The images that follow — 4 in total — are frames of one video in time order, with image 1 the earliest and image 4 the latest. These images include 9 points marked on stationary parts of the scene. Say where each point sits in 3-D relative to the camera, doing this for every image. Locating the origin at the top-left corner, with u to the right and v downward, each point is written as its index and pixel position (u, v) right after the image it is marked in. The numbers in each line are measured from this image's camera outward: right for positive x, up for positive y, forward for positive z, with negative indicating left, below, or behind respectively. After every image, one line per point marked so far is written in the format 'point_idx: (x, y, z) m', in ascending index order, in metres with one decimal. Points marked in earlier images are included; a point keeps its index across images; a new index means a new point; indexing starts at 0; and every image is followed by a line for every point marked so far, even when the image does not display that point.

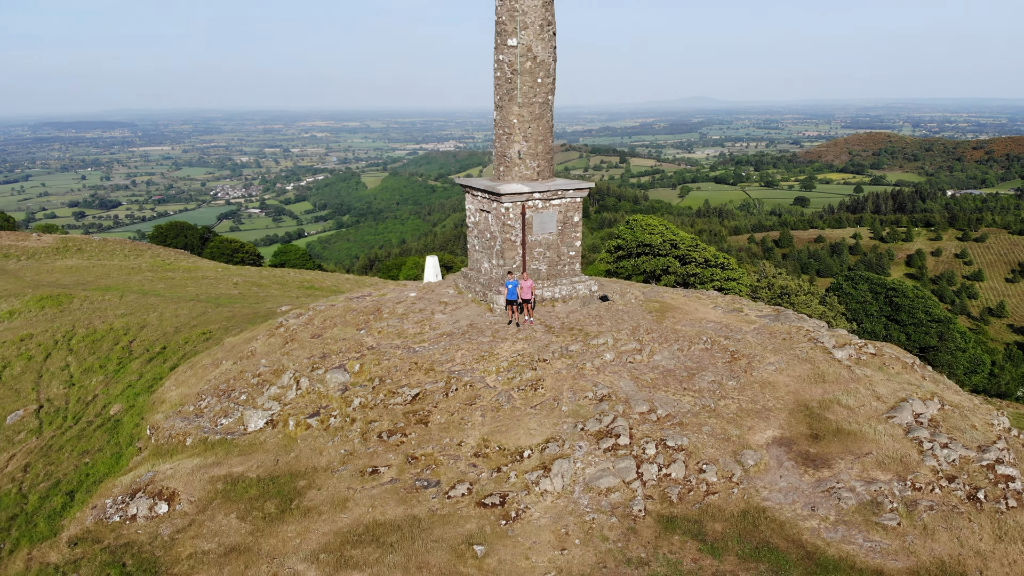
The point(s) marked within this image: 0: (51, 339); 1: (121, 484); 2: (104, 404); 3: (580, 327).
0: (-14.1, -1.6, +16.5) m
1: (-5.5, -2.7, +7.6) m
2: (-8.3, -2.4, +11.0) m
3: (+1.0, -0.6, +8.3) m
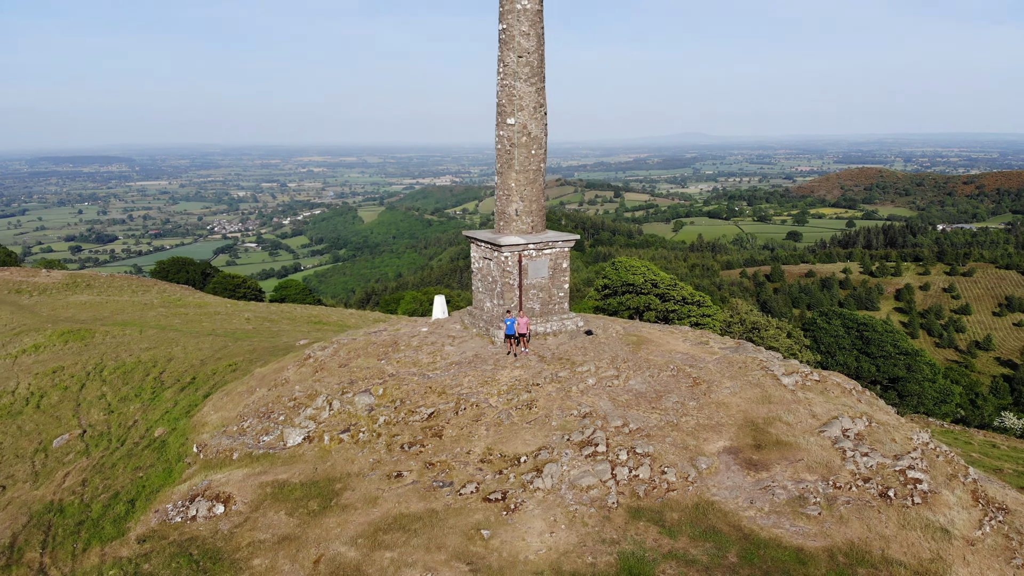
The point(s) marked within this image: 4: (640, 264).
0: (-14.2, -2.7, +17.8) m
1: (-5.5, -3.4, +8.9) m
2: (-8.4, -3.2, +12.3) m
3: (+1.0, -1.3, +9.8) m
4: (+4.7, +0.9, +19.6) m
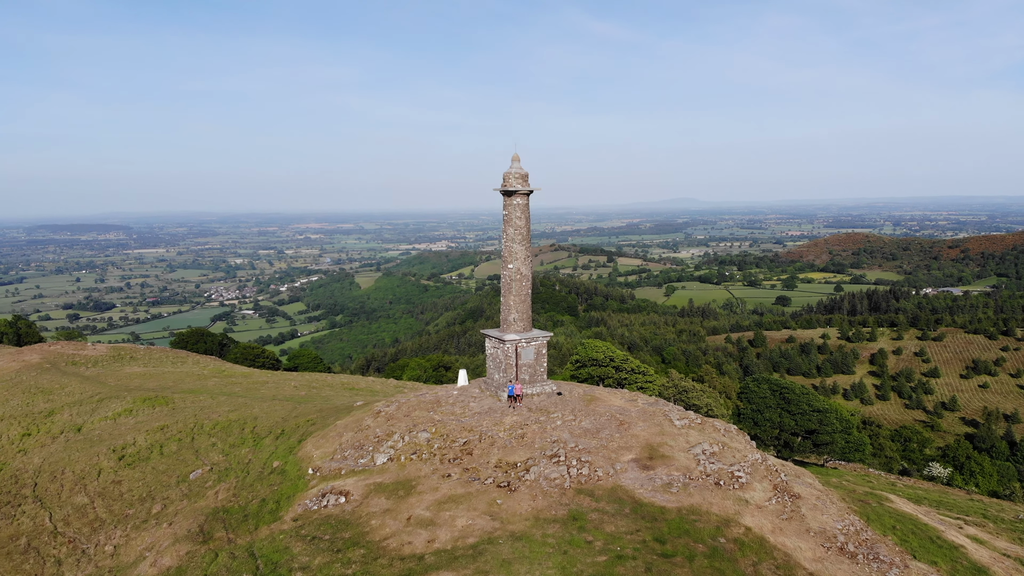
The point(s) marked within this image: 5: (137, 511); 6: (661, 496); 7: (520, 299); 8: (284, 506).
0: (-14.3, -6.1, +23.4) m
1: (-5.5, -5.6, +14.6) m
2: (-8.4, -5.9, +18.0) m
3: (+1.0, -3.6, +15.8) m
4: (+4.5, -2.6, +25.9) m
5: (-12.7, -7.6, +18.1) m
6: (+3.5, -4.9, +12.5) m
7: (+0.2, -0.3, +16.6) m
8: (-6.2, -6.0, +14.5) m
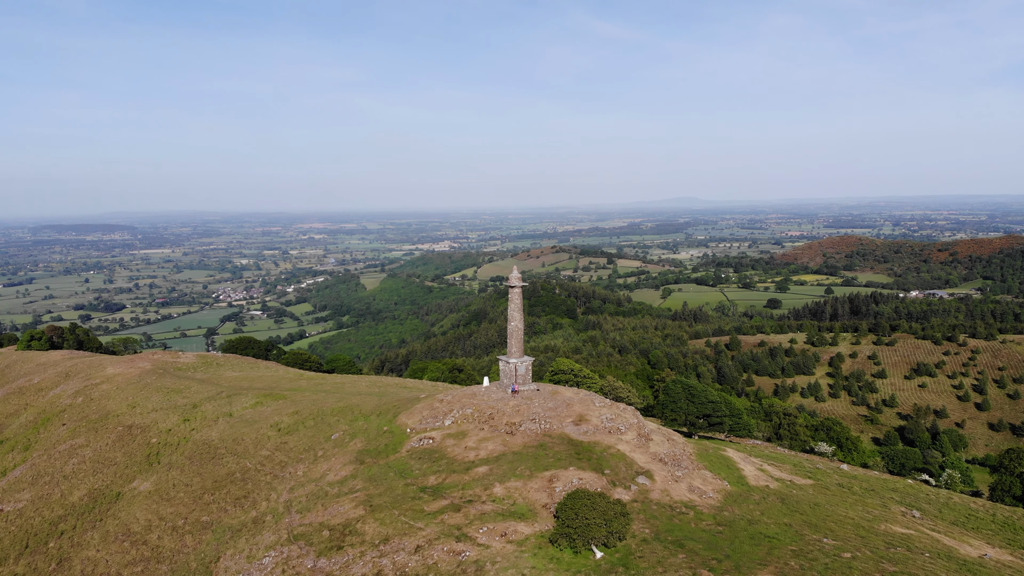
0: (-14.2, -8.8, +38.1) m
1: (-5.4, -8.3, +29.2) m
2: (-8.3, -8.6, +32.6) m
3: (+1.1, -6.3, +30.4) m
4: (+4.6, -5.3, +40.4) m
5: (-12.6, -10.3, +32.7) m
6: (+3.6, -7.6, +27.1) m
7: (+0.3, -3.1, +31.2) m
8: (-6.2, -8.7, +29.1) m
